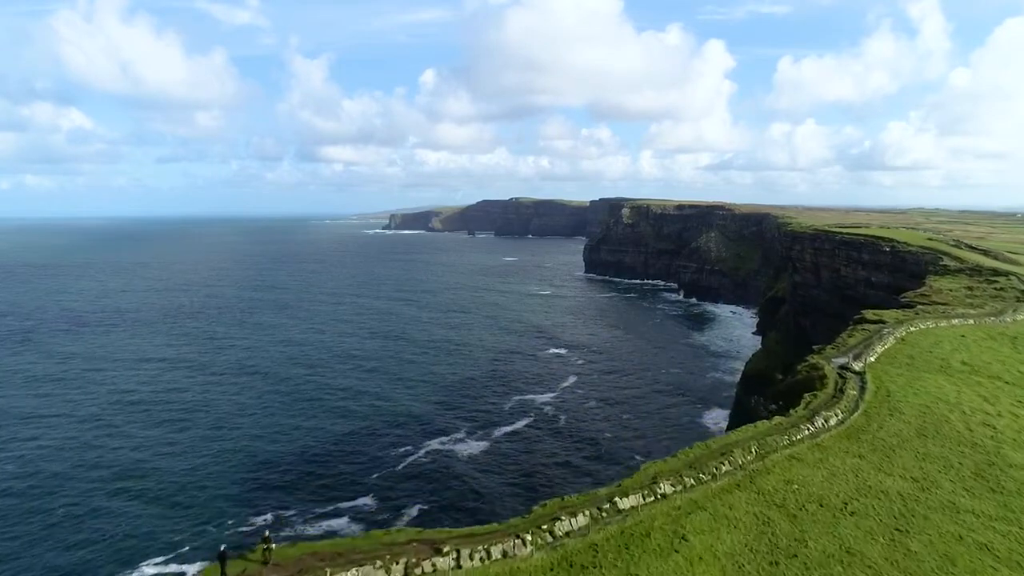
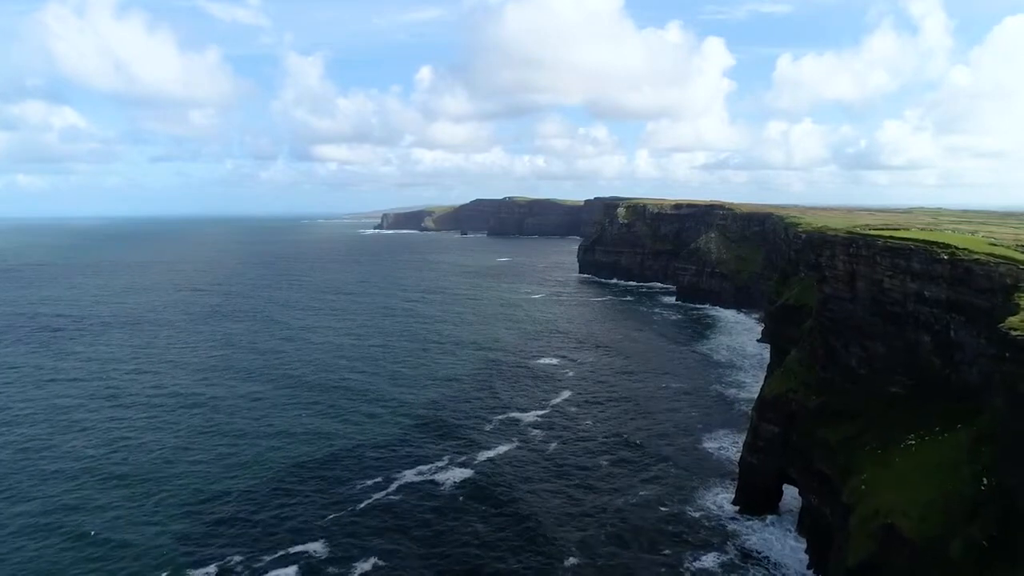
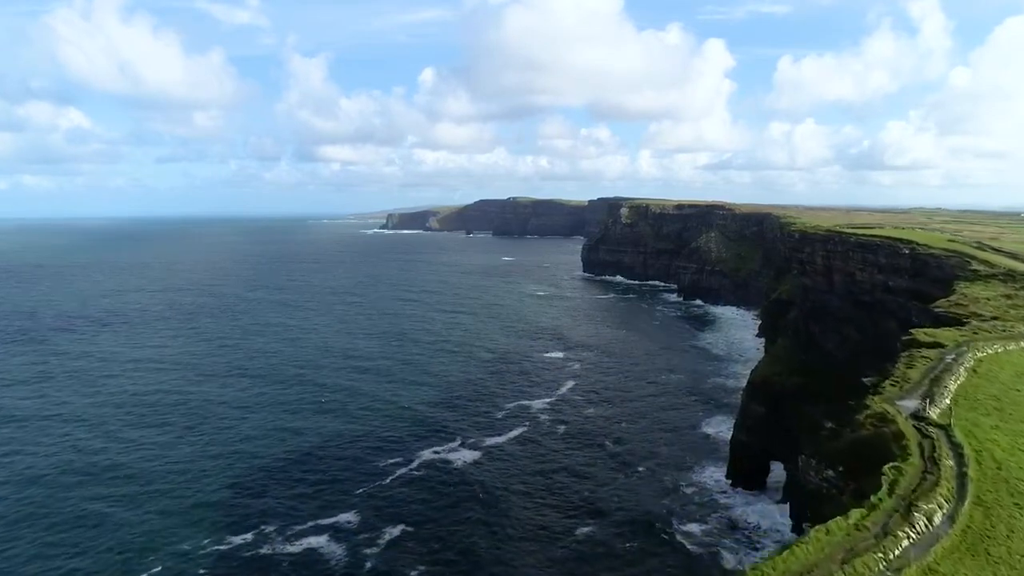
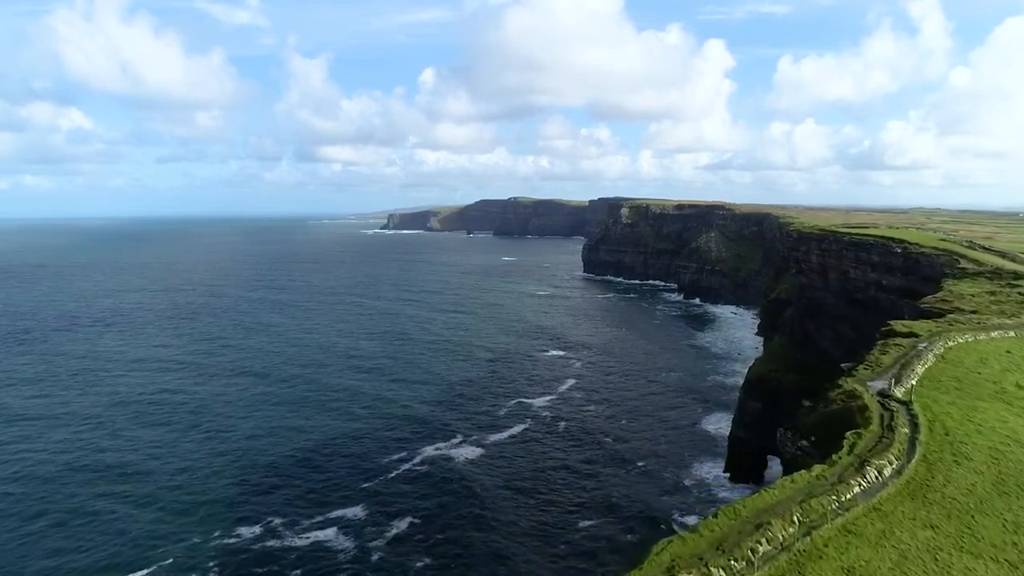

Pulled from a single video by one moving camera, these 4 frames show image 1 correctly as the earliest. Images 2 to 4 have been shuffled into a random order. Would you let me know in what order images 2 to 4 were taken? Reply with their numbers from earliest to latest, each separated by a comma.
4, 3, 2
